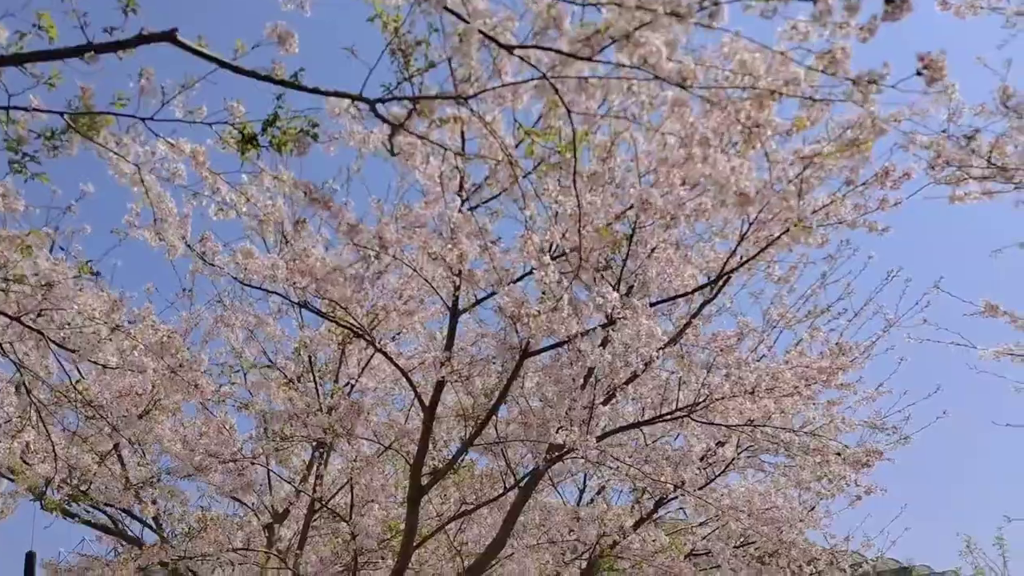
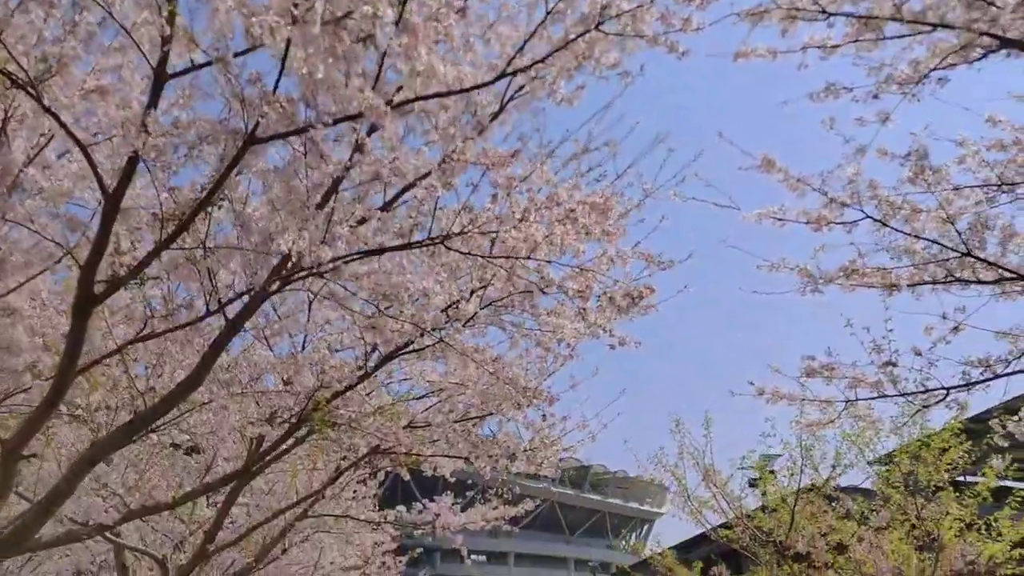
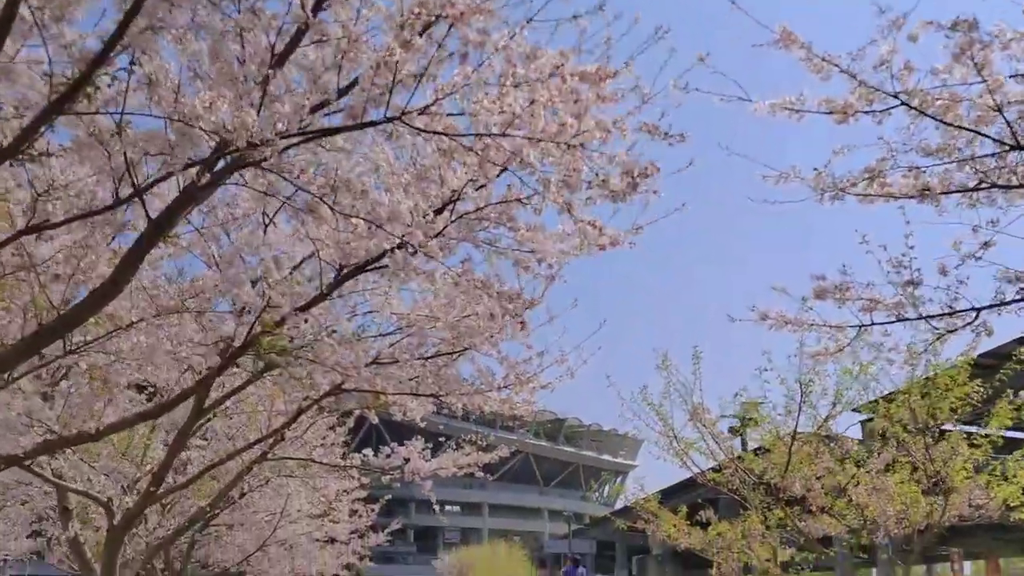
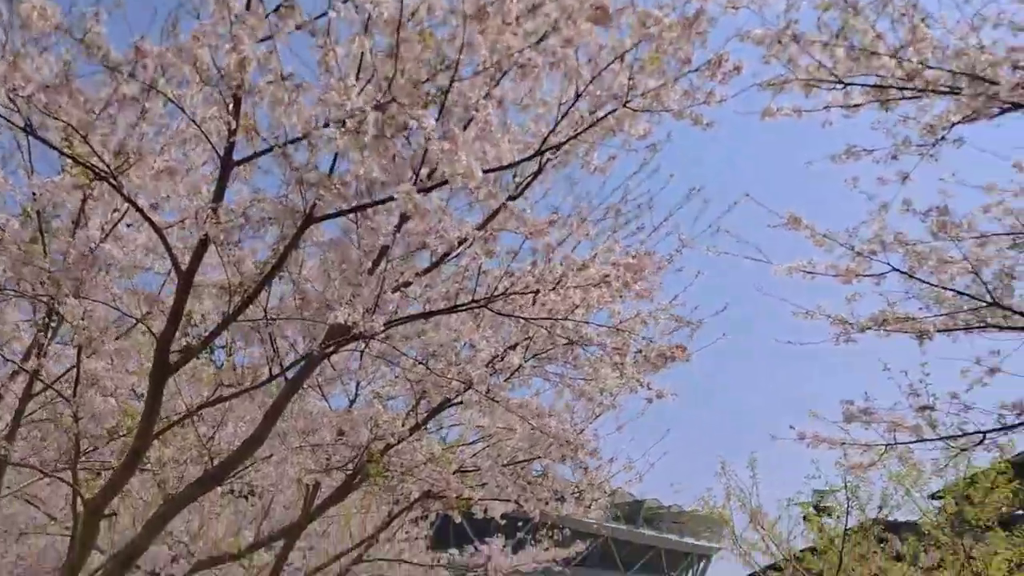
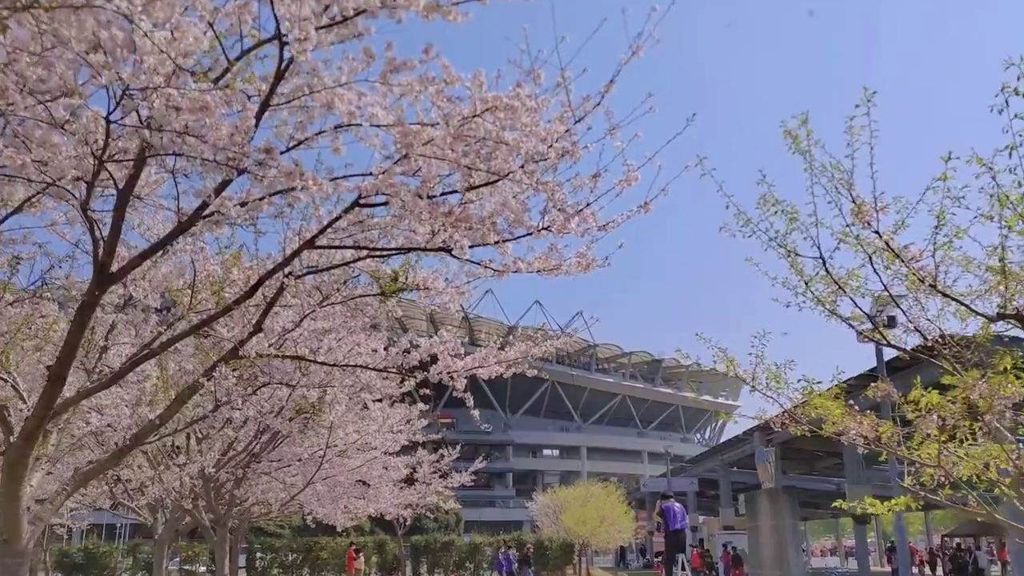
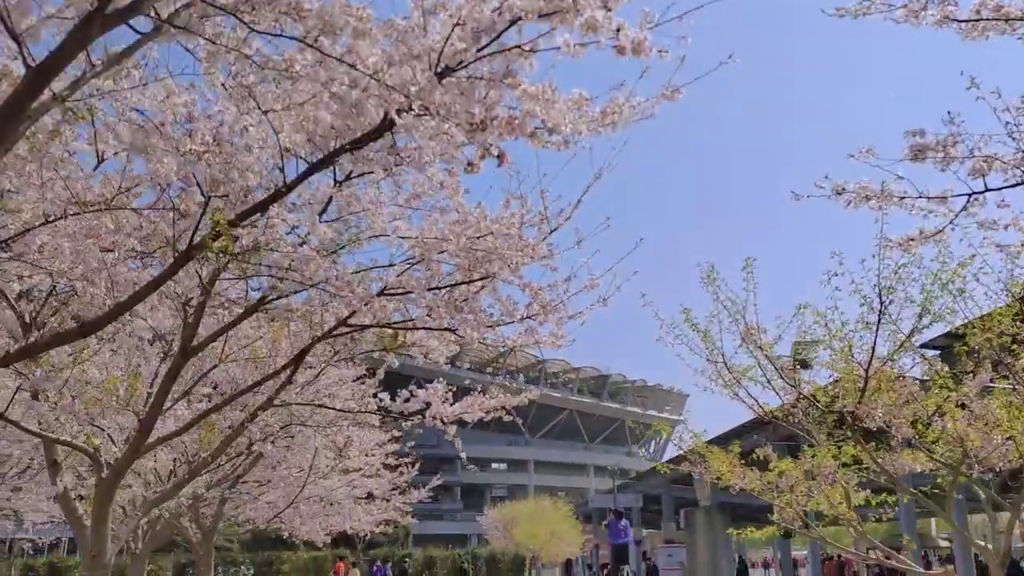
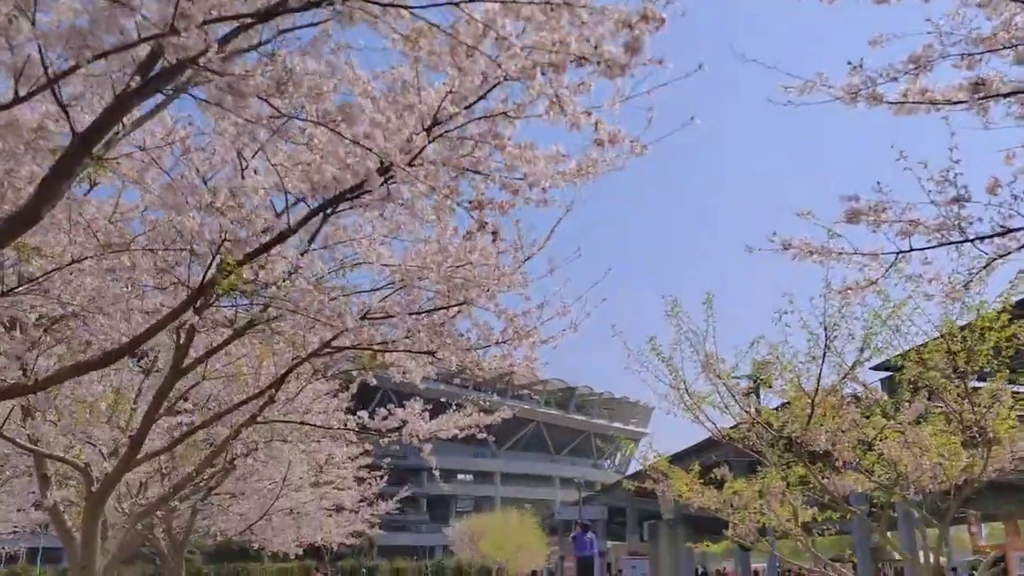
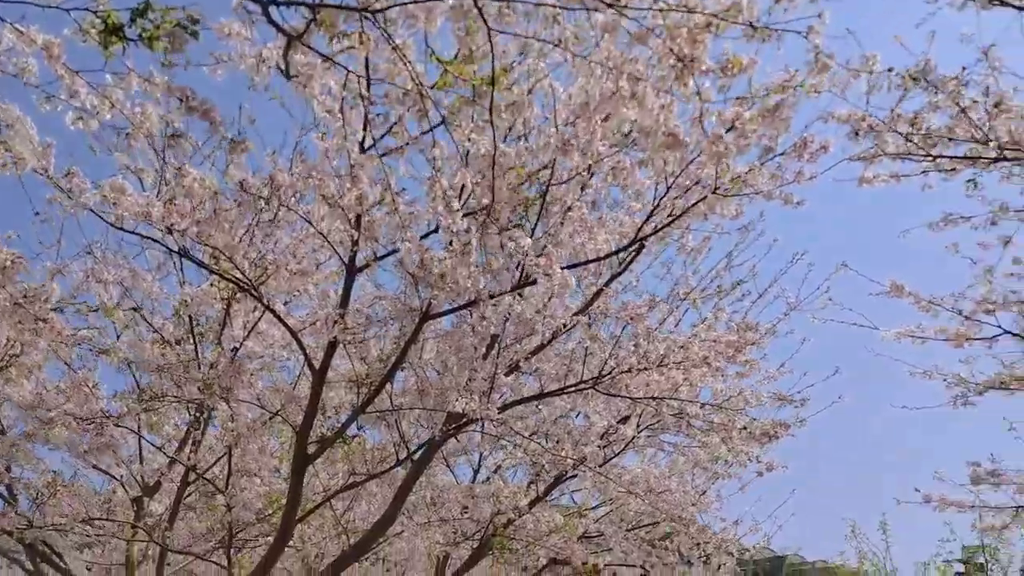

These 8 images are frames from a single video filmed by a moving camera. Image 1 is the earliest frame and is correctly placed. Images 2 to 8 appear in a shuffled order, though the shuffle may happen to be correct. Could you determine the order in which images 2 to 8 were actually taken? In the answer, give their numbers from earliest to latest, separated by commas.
8, 4, 2, 3, 7, 6, 5
